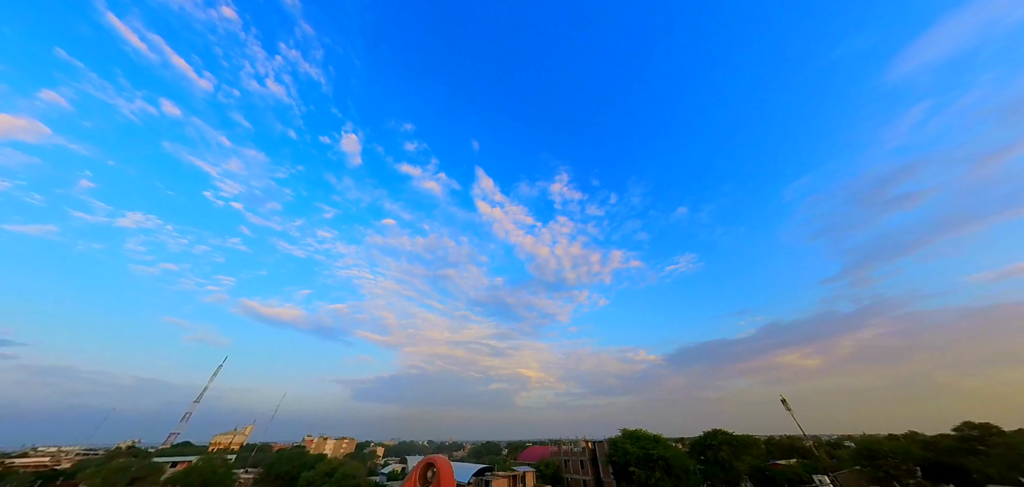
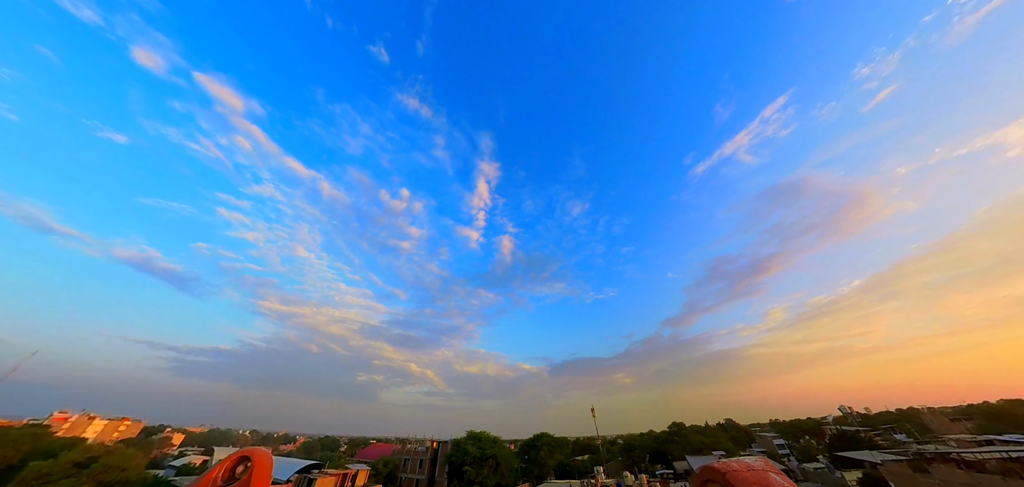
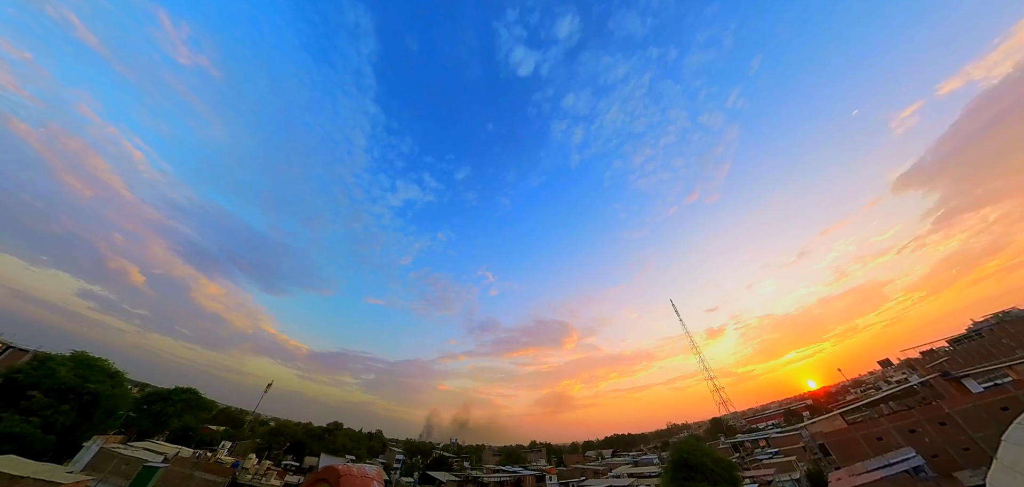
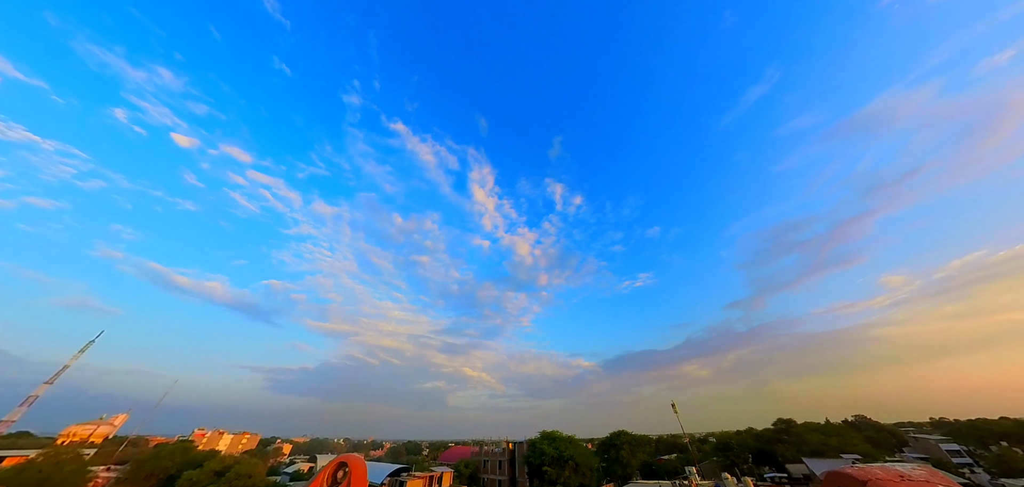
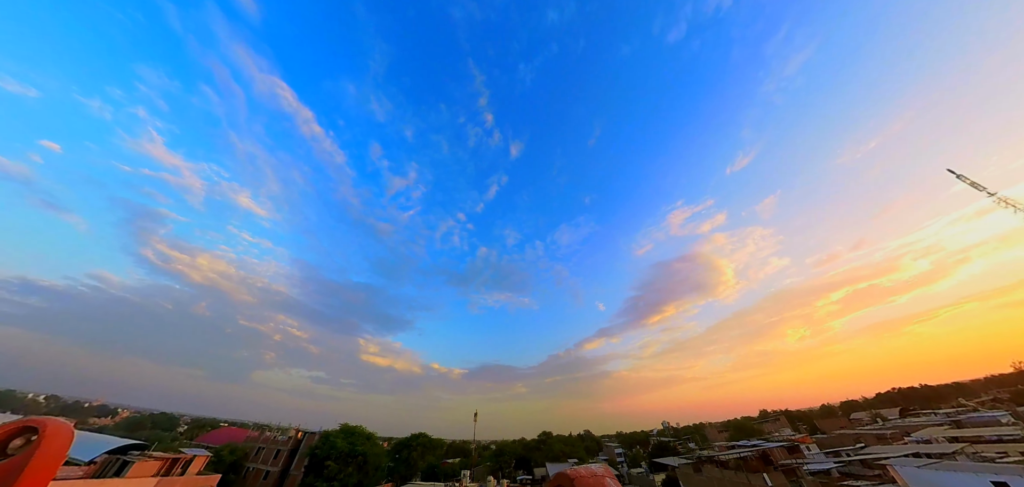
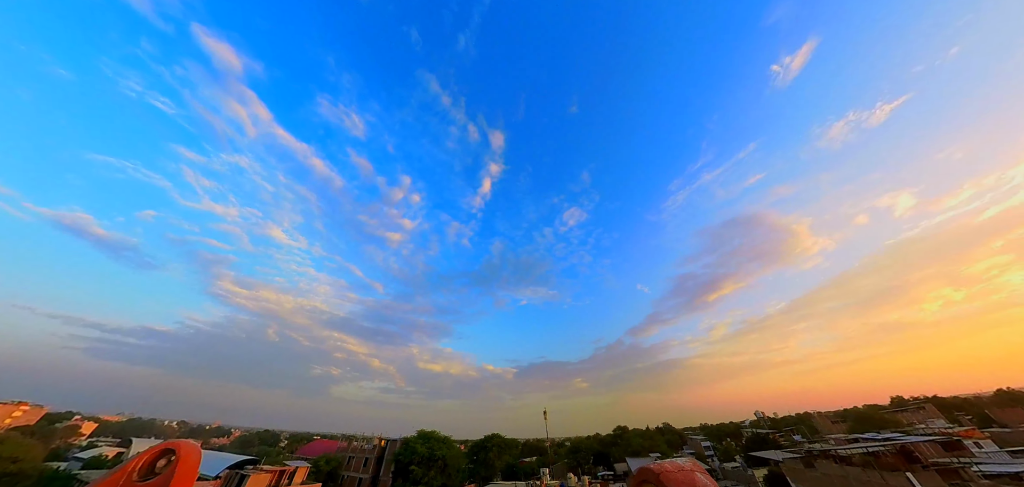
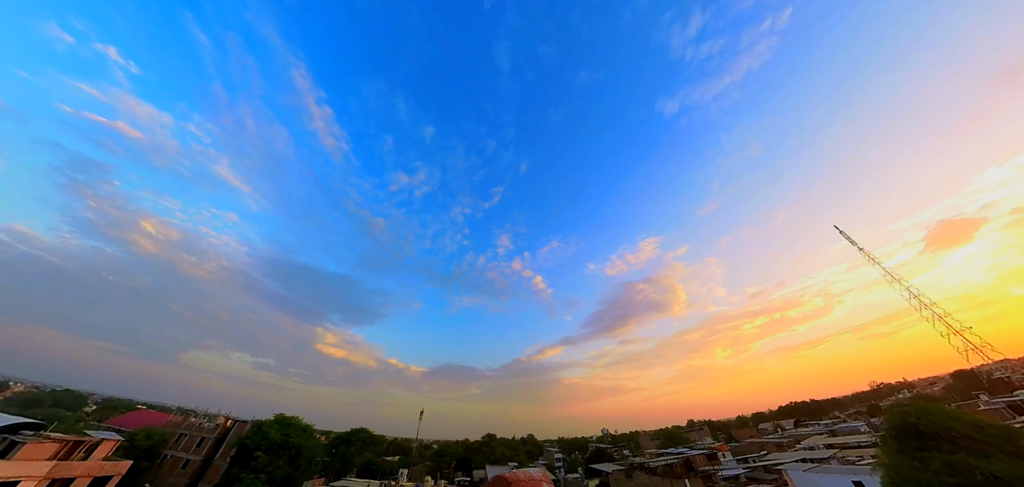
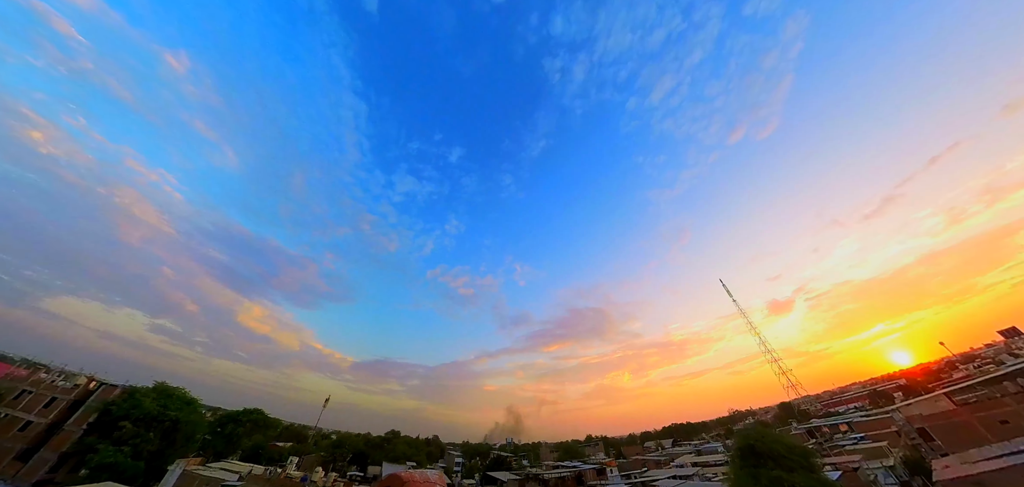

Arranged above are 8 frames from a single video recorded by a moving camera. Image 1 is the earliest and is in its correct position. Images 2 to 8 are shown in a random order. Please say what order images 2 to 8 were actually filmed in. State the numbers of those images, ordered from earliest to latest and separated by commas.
4, 2, 6, 5, 7, 8, 3
